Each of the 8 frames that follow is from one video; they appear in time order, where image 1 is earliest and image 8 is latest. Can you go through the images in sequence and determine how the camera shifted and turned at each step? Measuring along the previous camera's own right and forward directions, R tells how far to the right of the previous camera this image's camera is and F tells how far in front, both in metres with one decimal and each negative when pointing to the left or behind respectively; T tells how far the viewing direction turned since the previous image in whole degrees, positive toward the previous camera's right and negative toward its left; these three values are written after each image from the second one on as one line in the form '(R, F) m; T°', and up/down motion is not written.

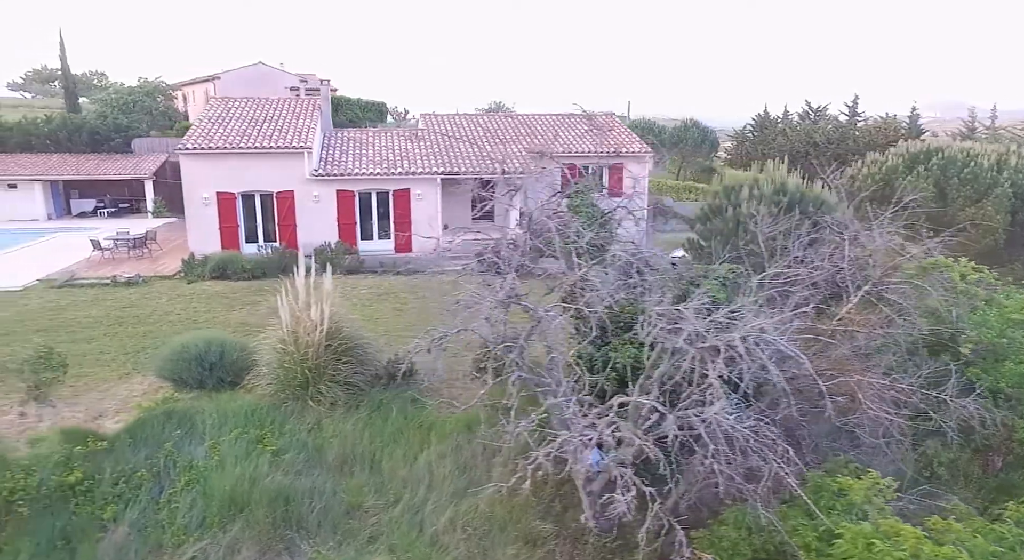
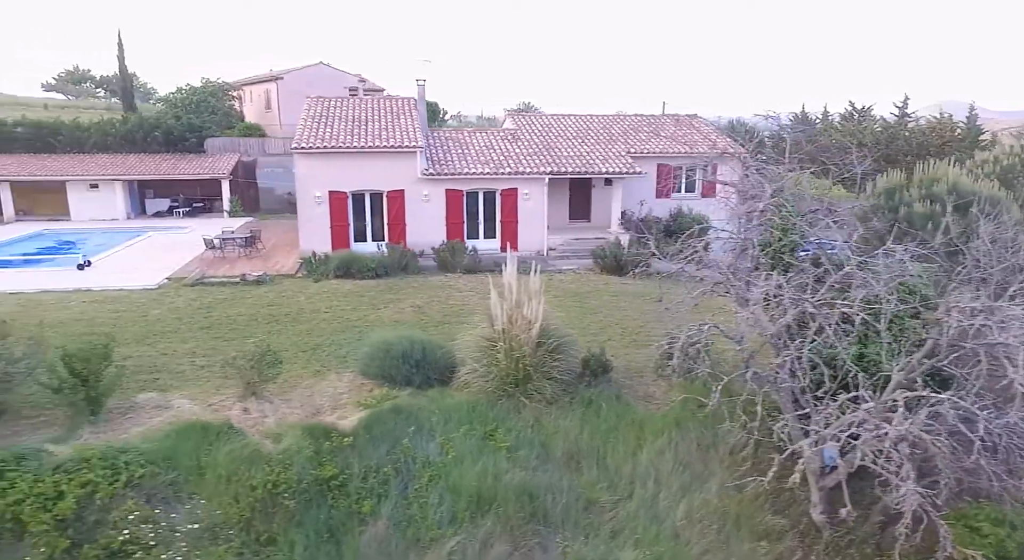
(-2.5, -0.1) m; 0°
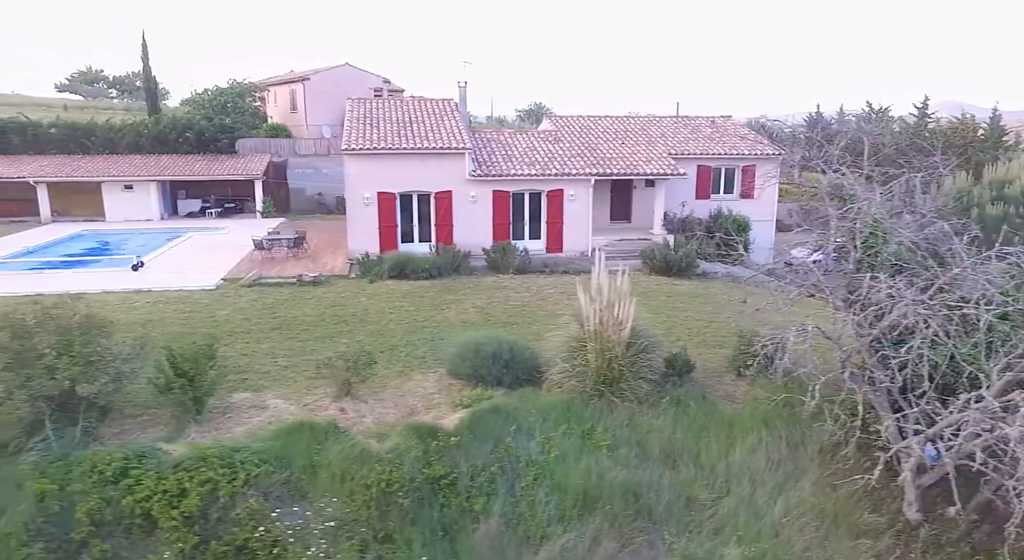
(-1.1, -0.1) m; 0°
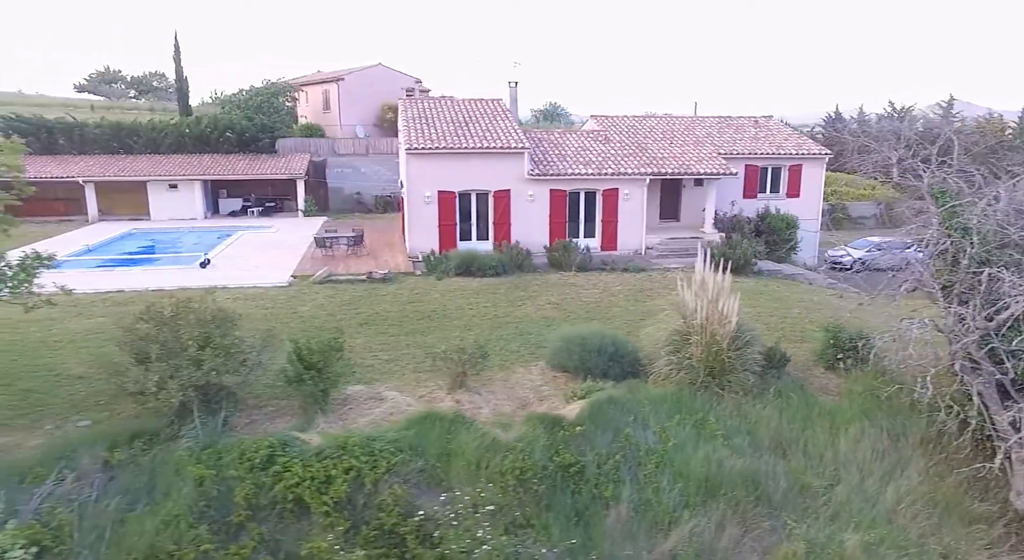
(-1.3, -0.2) m; 0°
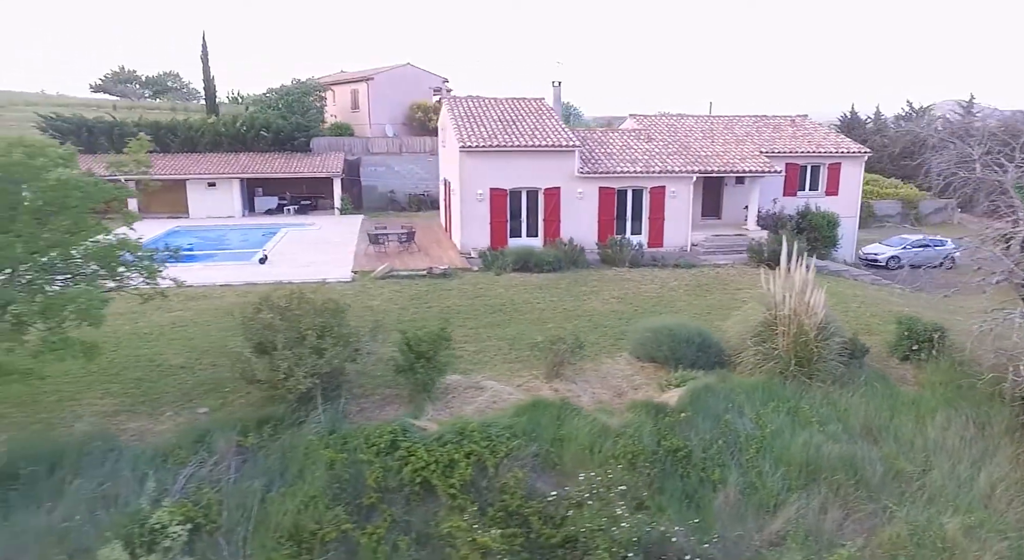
(-1.2, -0.3) m; 0°
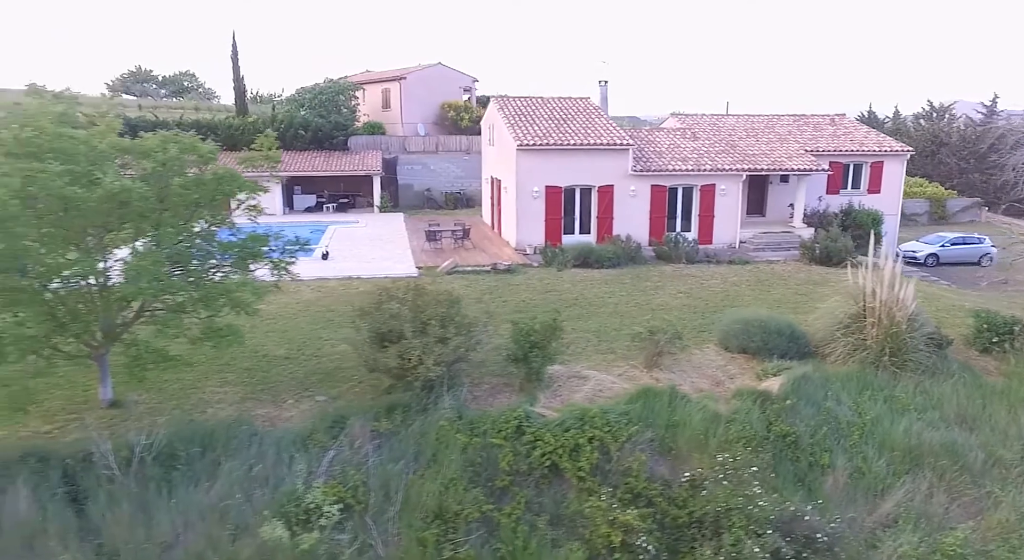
(-1.3, -0.3) m; 0°
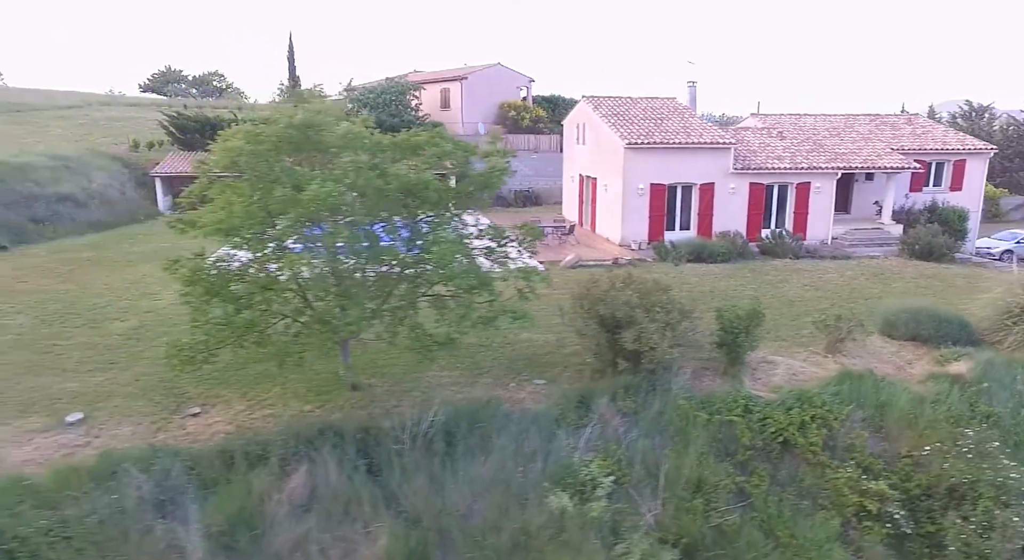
(-2.7, -0.5) m; 0°
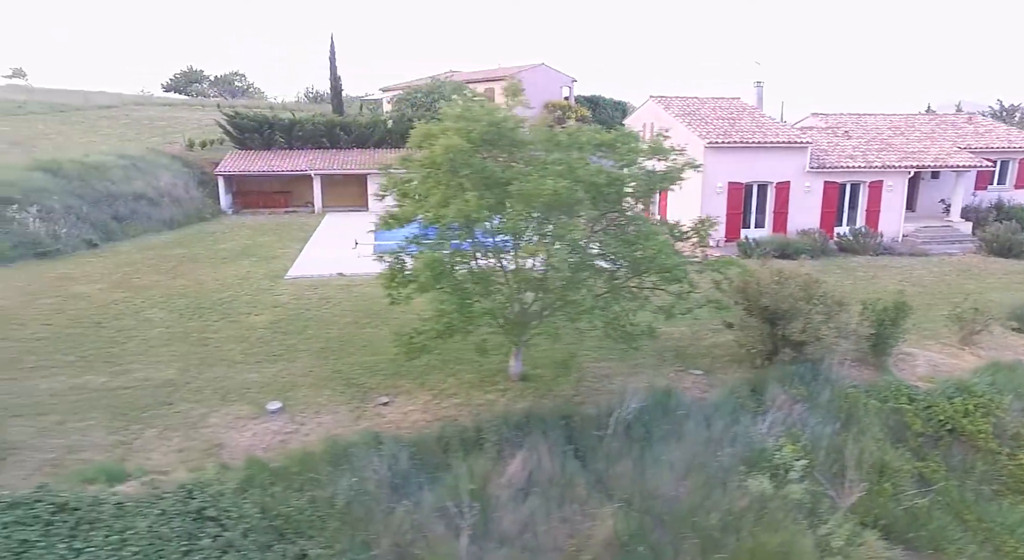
(-2.1, -0.2) m; 0°
